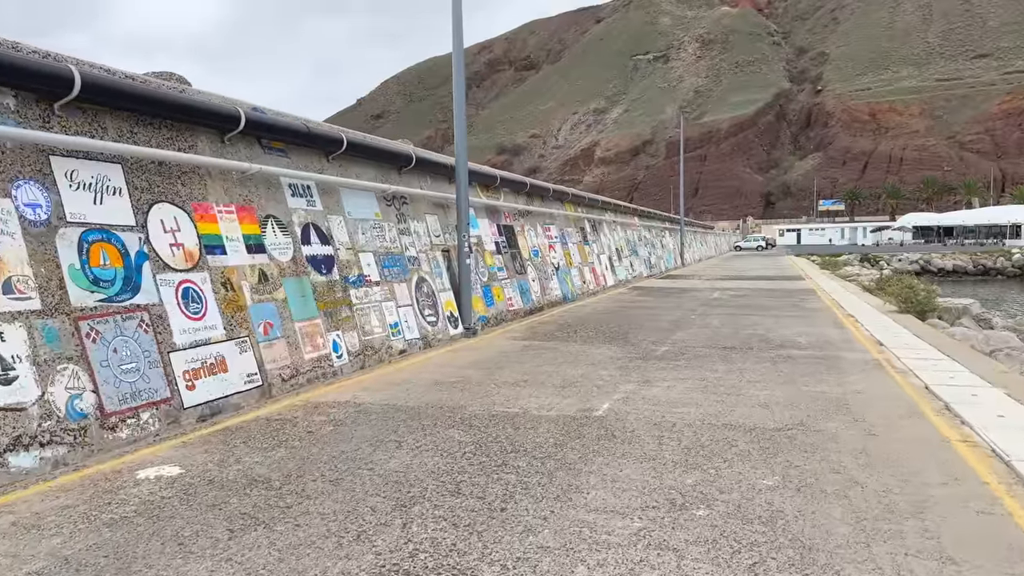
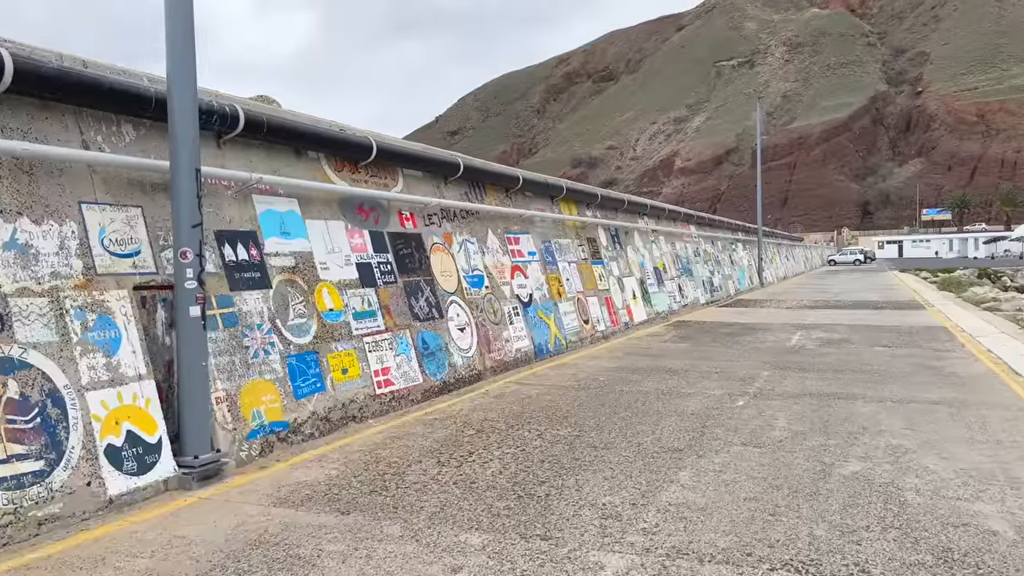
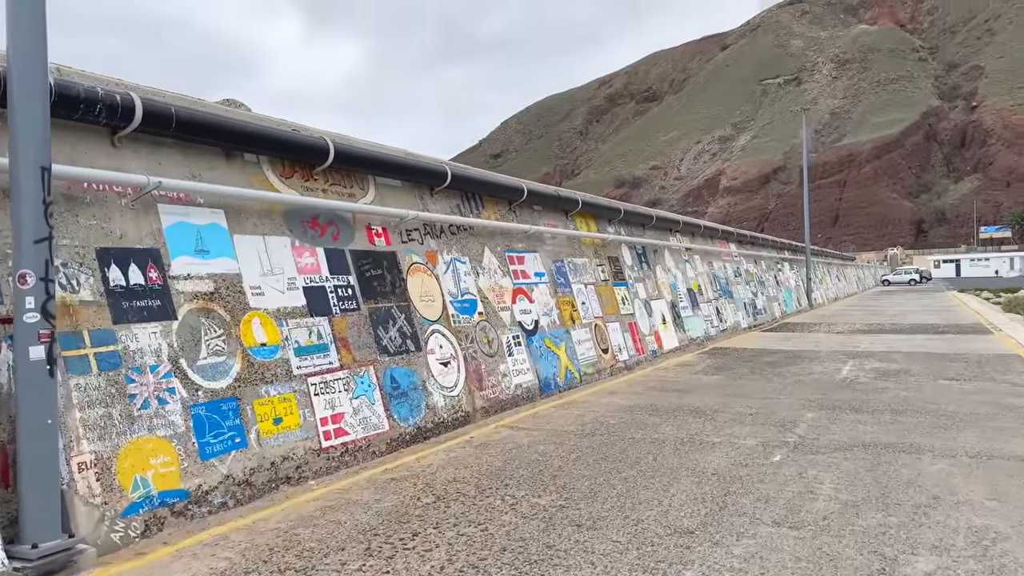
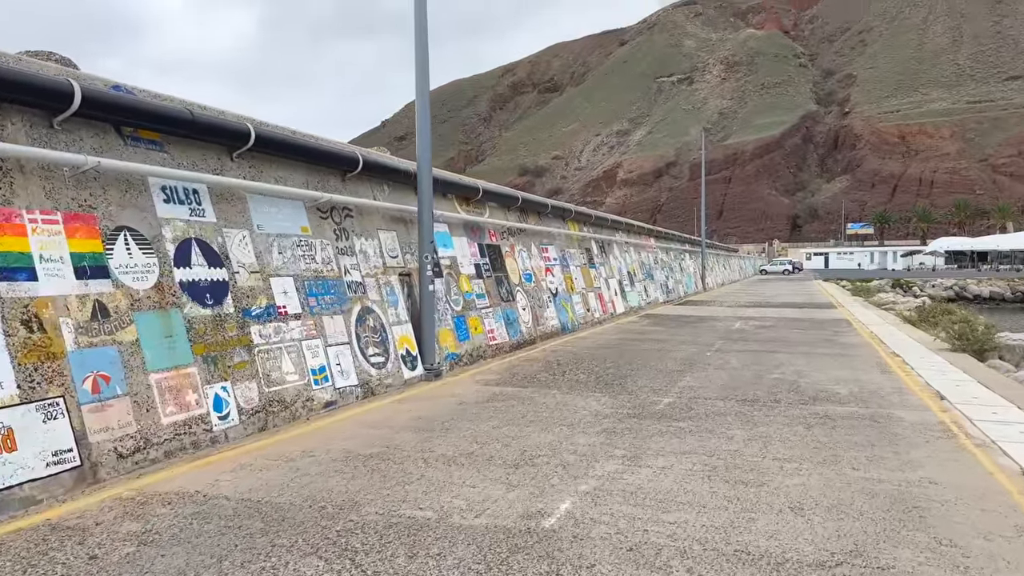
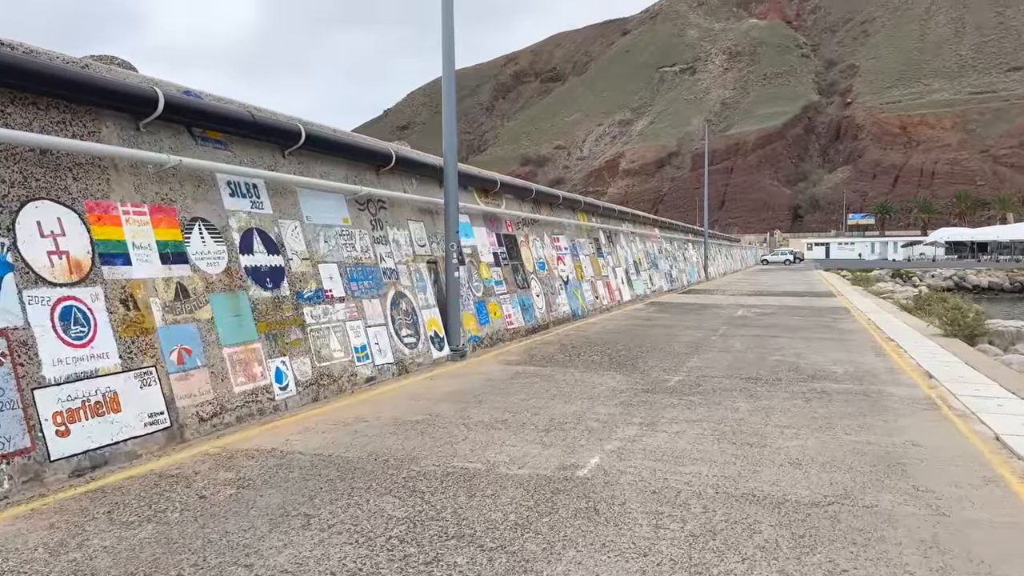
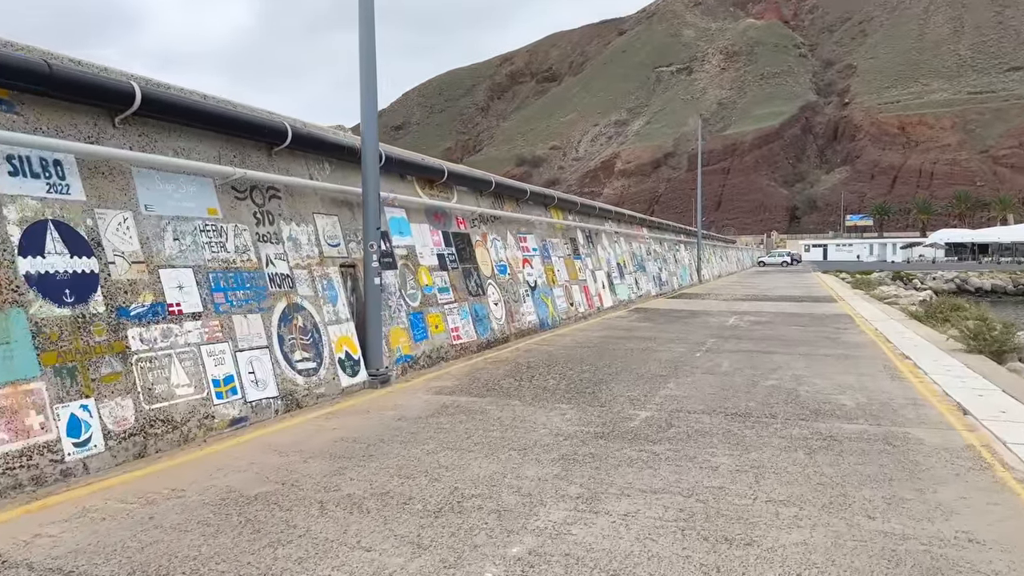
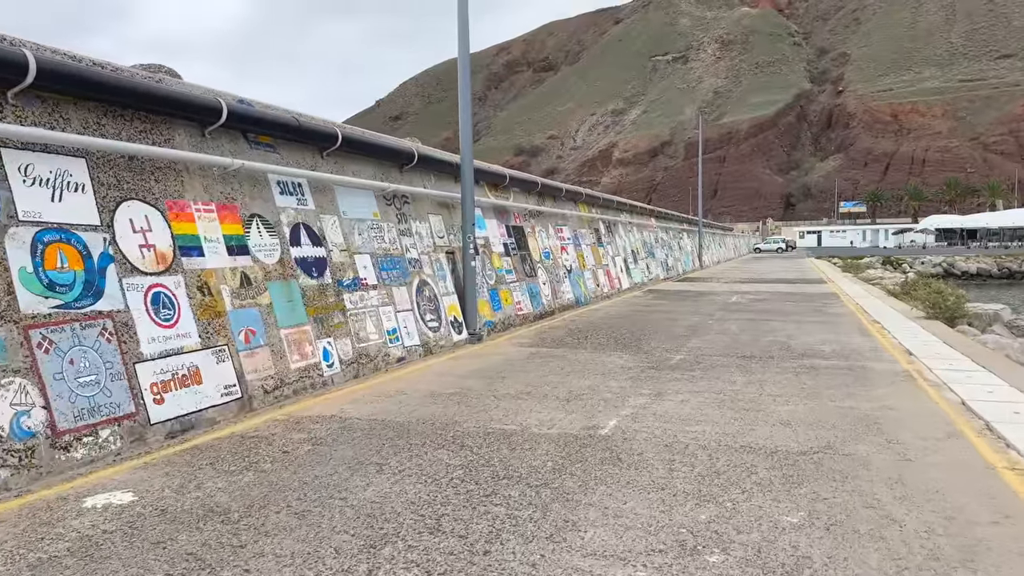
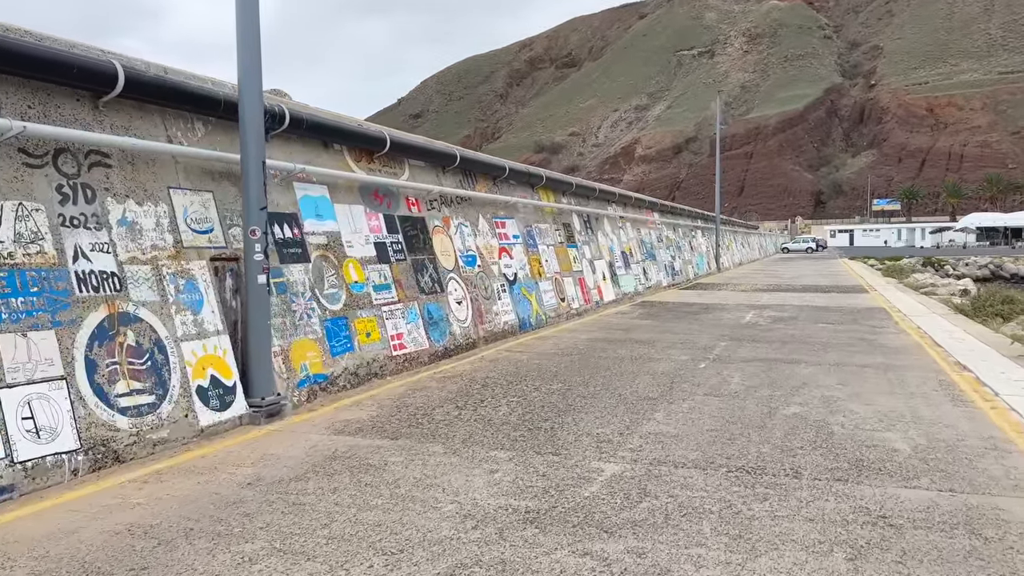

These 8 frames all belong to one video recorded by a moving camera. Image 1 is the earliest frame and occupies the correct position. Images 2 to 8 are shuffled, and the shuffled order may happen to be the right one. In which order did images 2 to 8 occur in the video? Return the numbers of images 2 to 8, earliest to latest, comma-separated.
7, 5, 4, 6, 8, 2, 3
